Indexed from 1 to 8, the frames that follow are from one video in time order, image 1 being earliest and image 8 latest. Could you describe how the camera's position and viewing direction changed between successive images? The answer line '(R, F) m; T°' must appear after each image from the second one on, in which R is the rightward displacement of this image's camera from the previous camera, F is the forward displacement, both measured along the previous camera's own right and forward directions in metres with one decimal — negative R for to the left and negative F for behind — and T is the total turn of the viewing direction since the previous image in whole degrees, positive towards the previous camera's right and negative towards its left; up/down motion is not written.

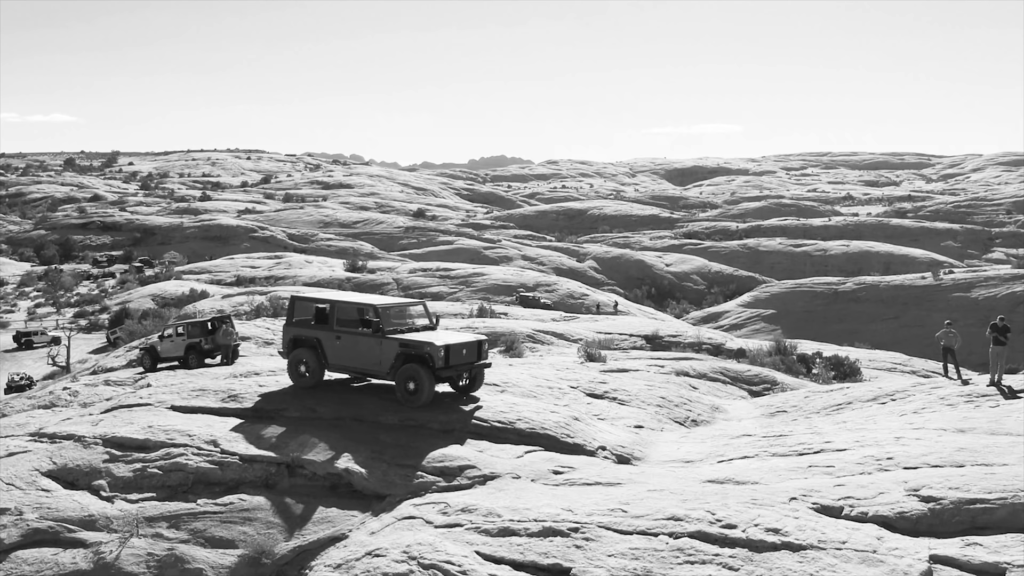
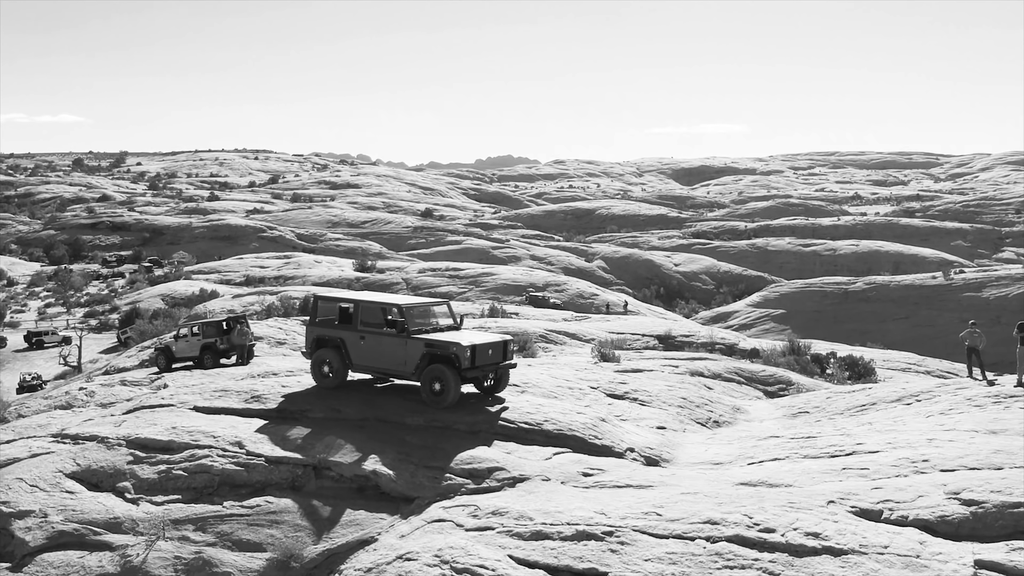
(-0.2, +0.1) m; 0°
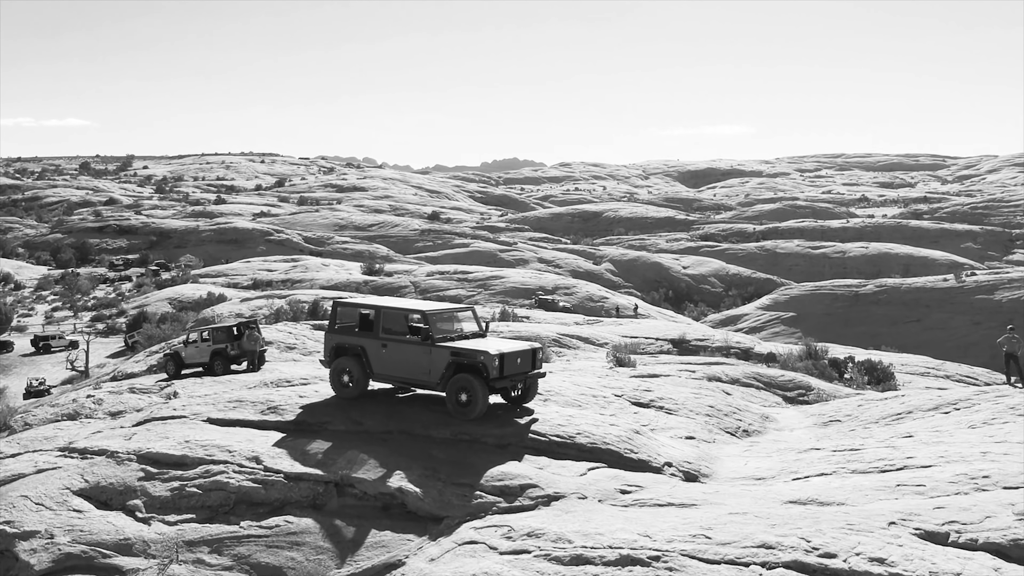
(-0.2, +0.4) m; 0°
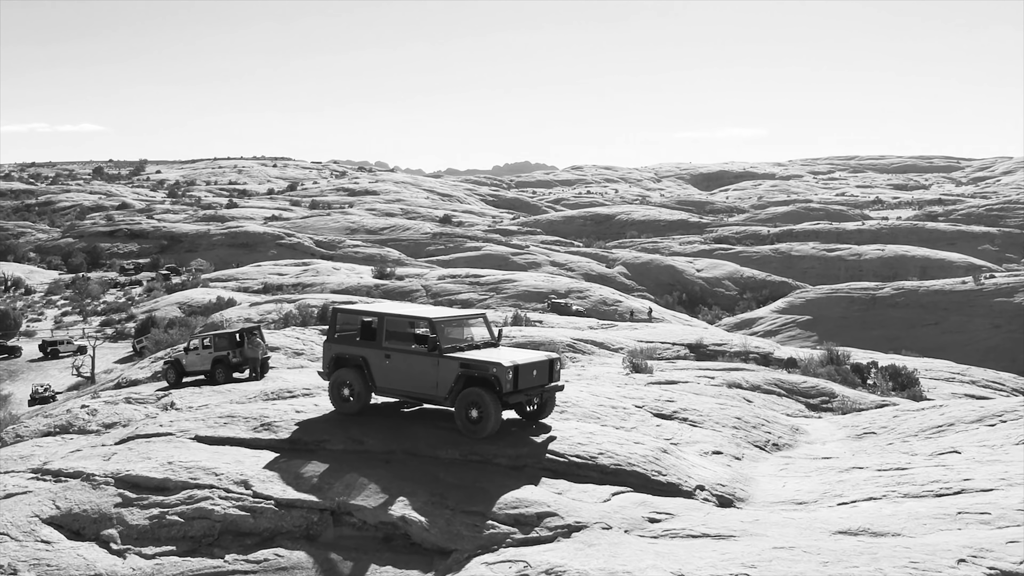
(0.0, +0.6) m; -1°
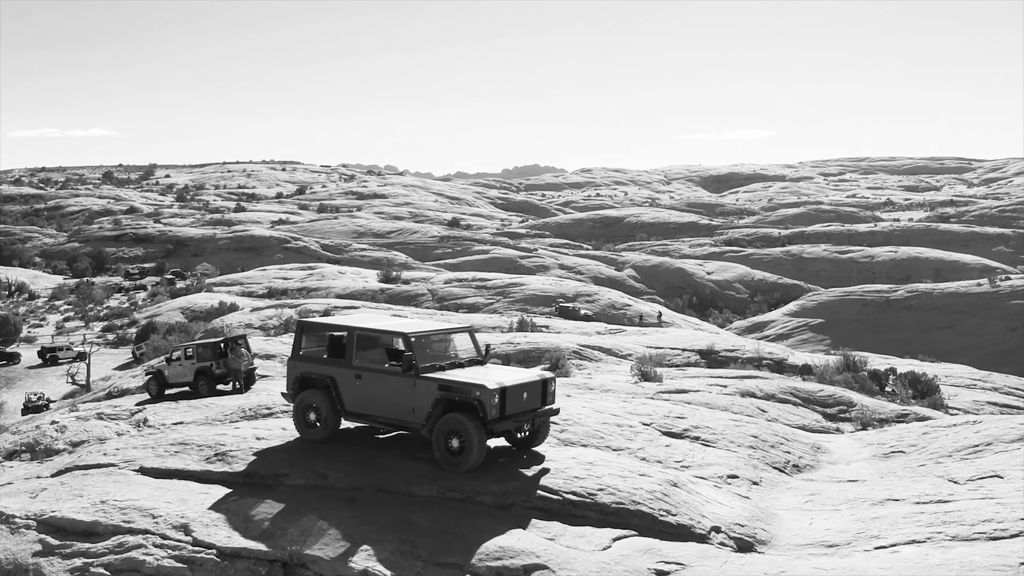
(+0.2, +0.8) m; -1°
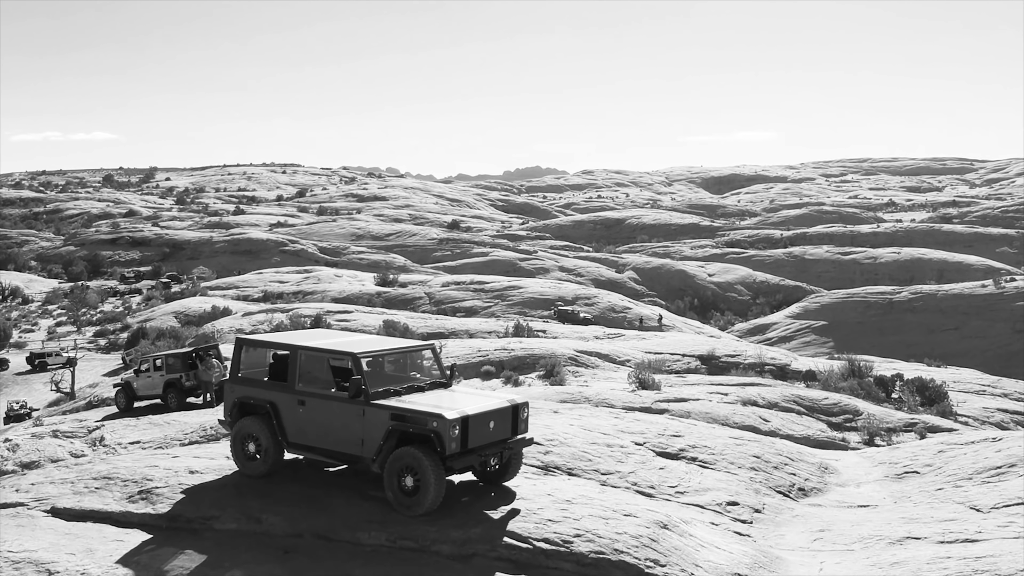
(+0.2, +0.7) m; 0°
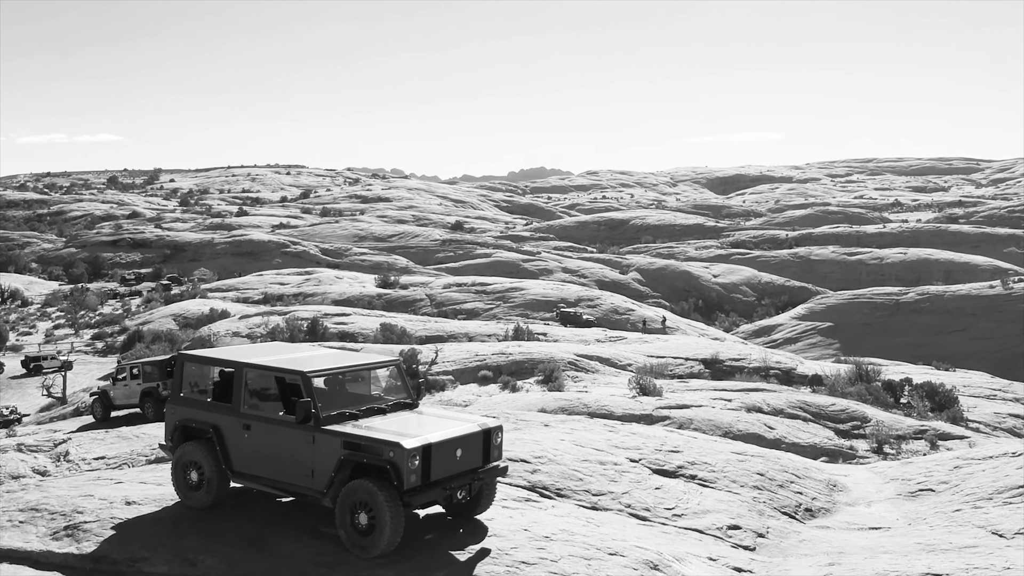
(+0.2, +0.6) m; 0°
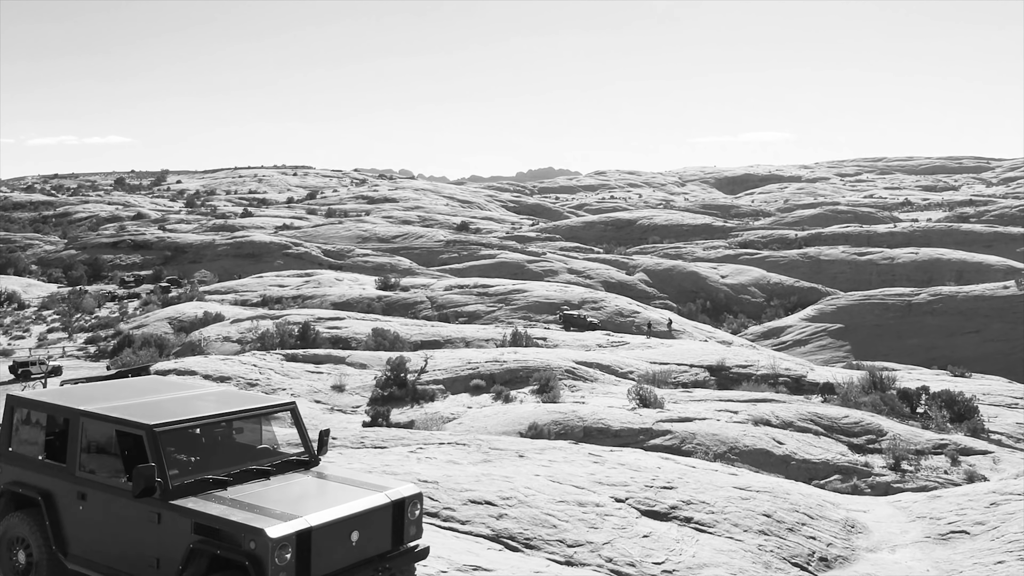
(+0.4, +1.1) m; -1°
